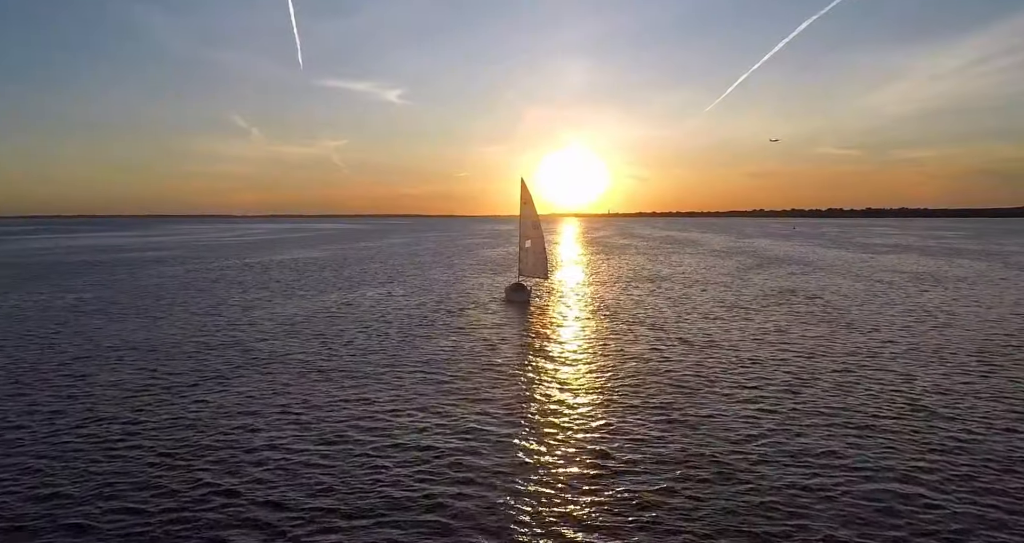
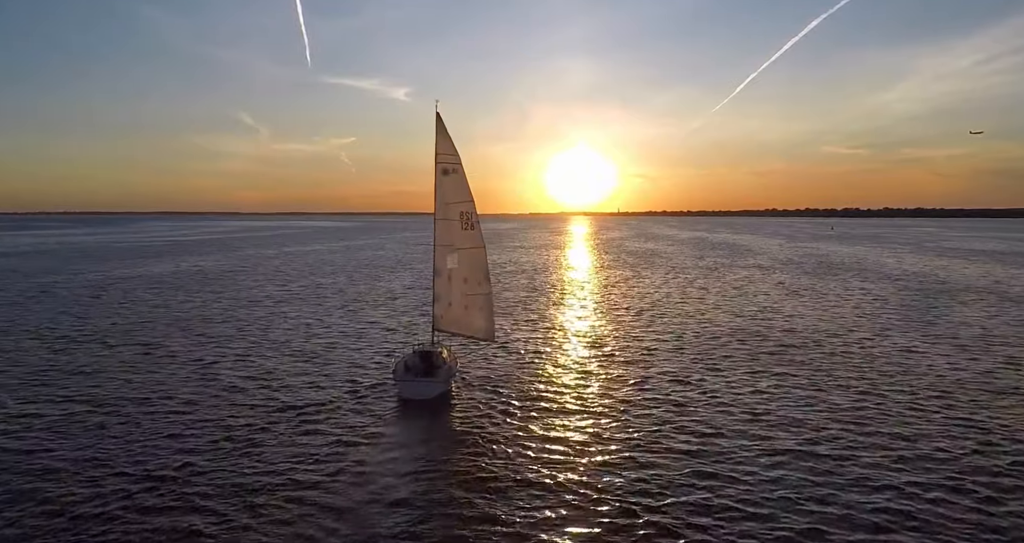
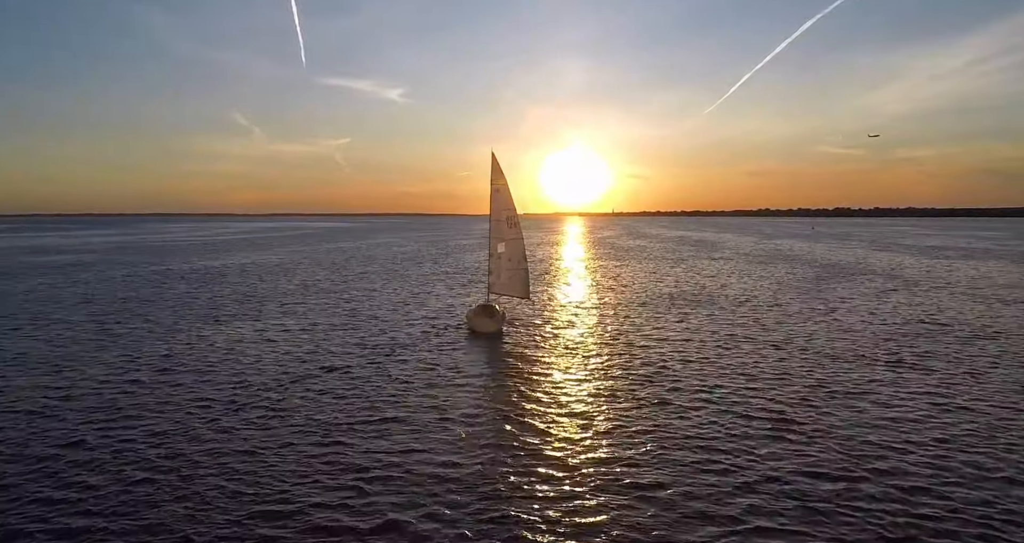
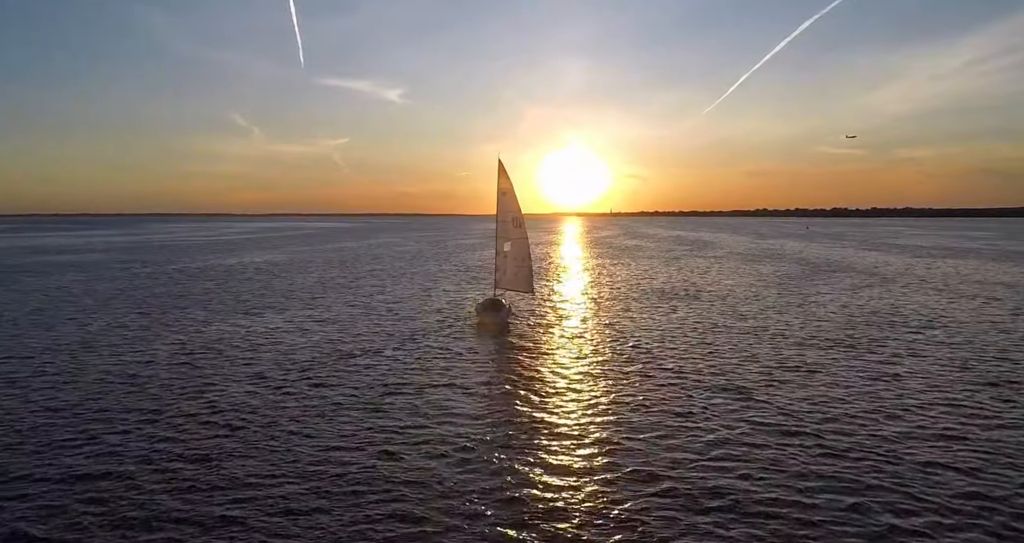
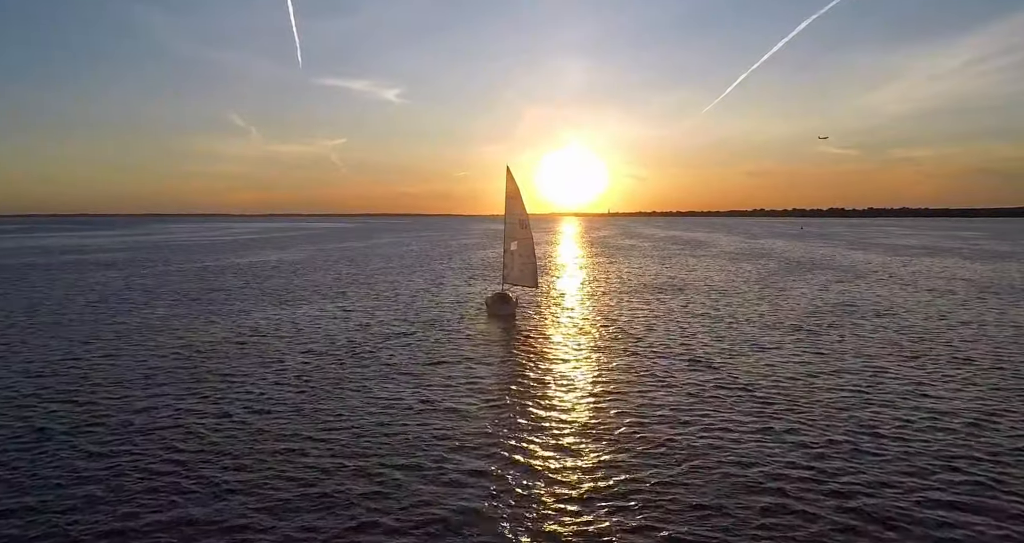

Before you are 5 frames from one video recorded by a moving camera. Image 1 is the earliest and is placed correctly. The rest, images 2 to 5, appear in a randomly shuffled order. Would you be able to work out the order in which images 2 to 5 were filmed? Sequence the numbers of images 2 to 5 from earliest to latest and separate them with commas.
5, 4, 3, 2
